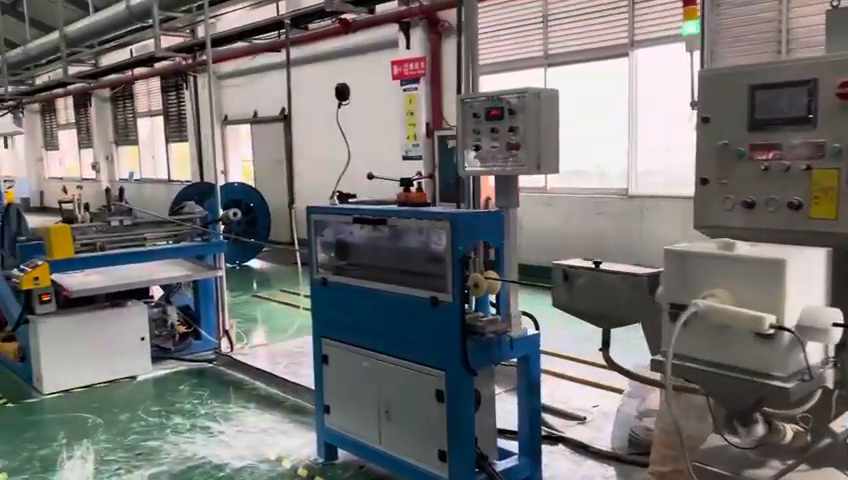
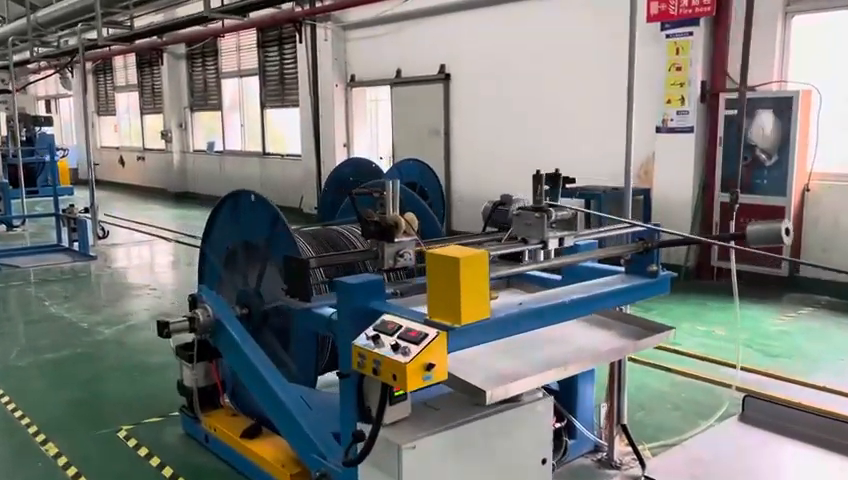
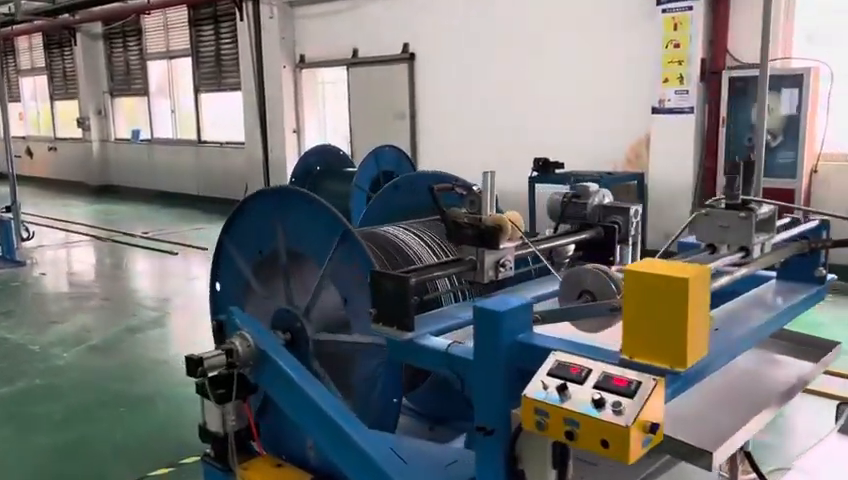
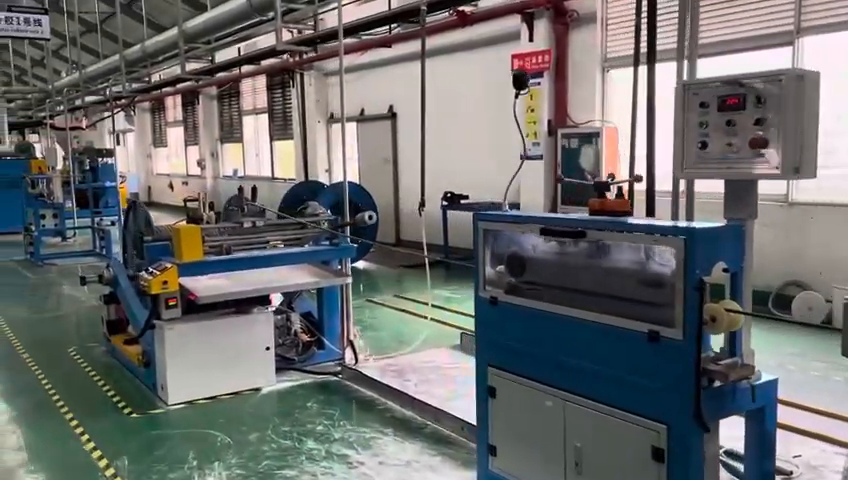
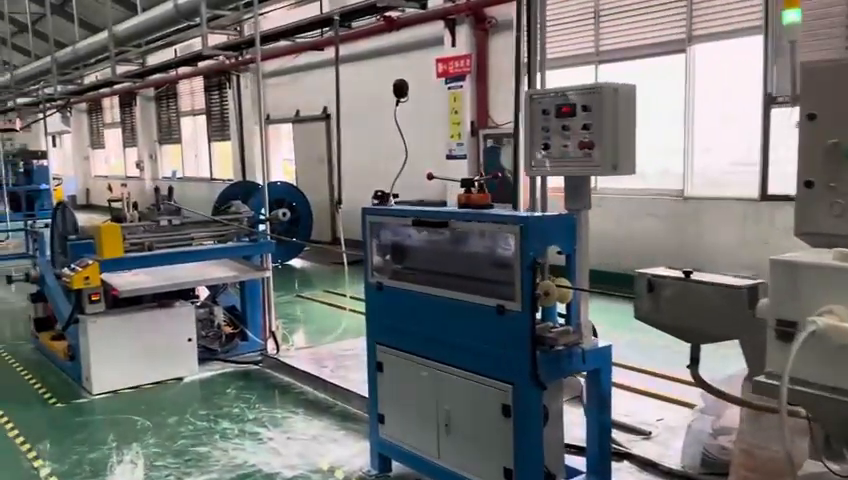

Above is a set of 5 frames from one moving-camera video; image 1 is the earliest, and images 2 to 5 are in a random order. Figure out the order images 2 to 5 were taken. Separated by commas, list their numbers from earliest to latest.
5, 4, 2, 3
